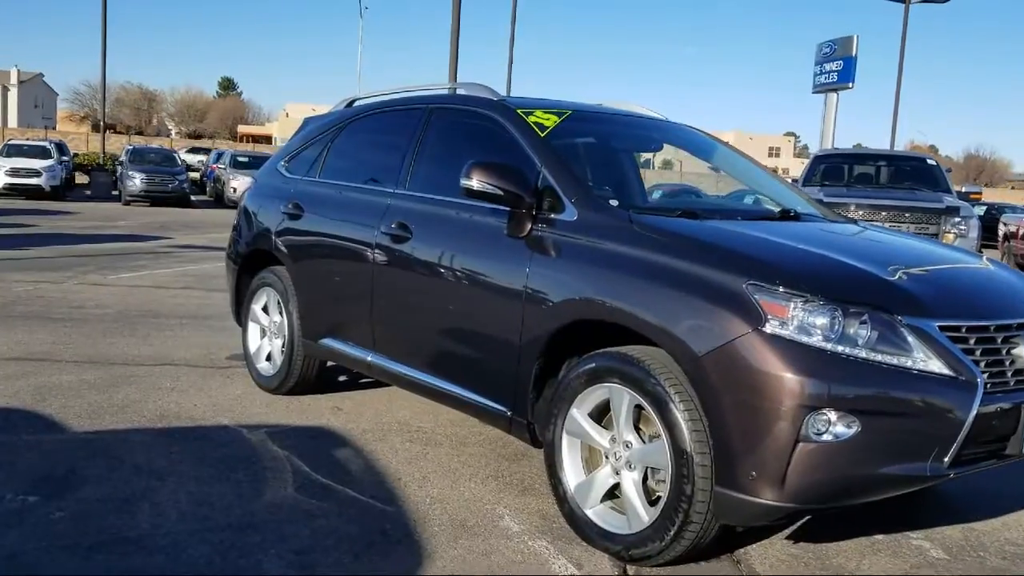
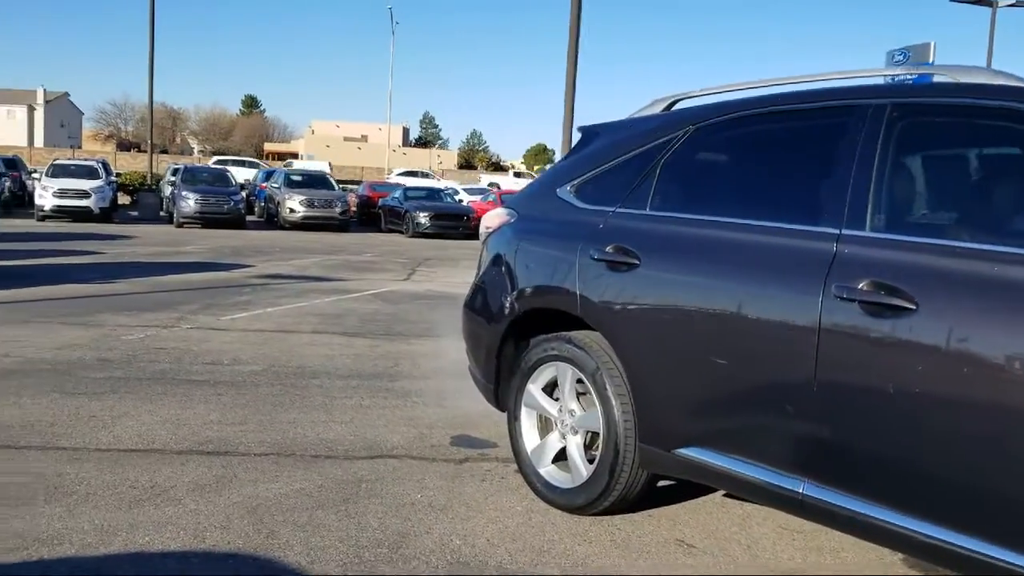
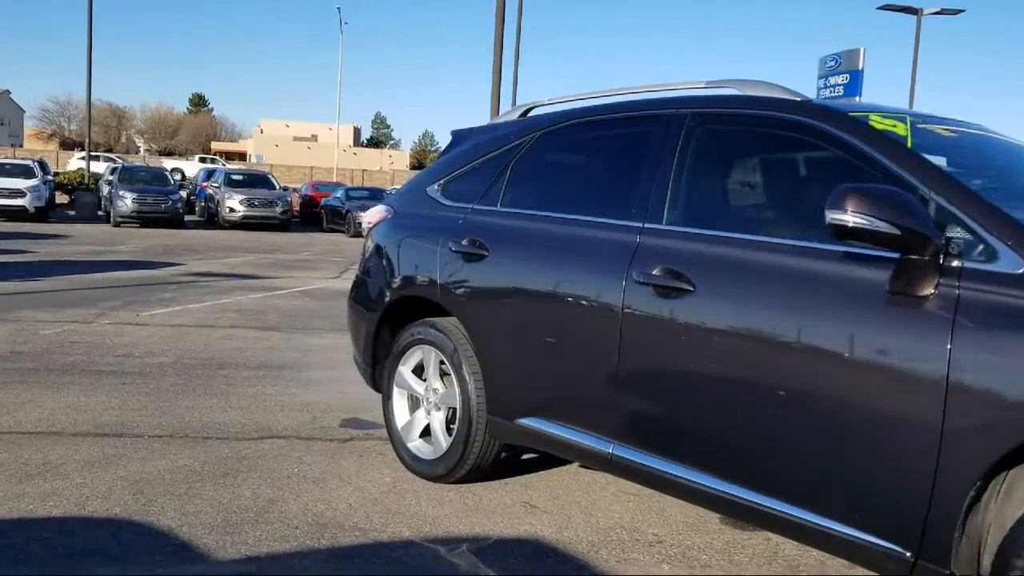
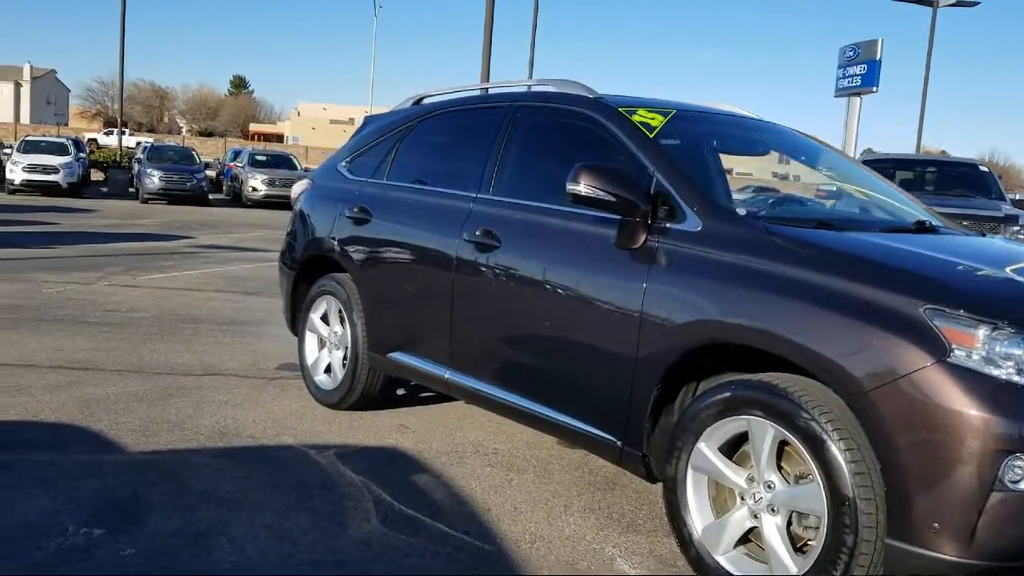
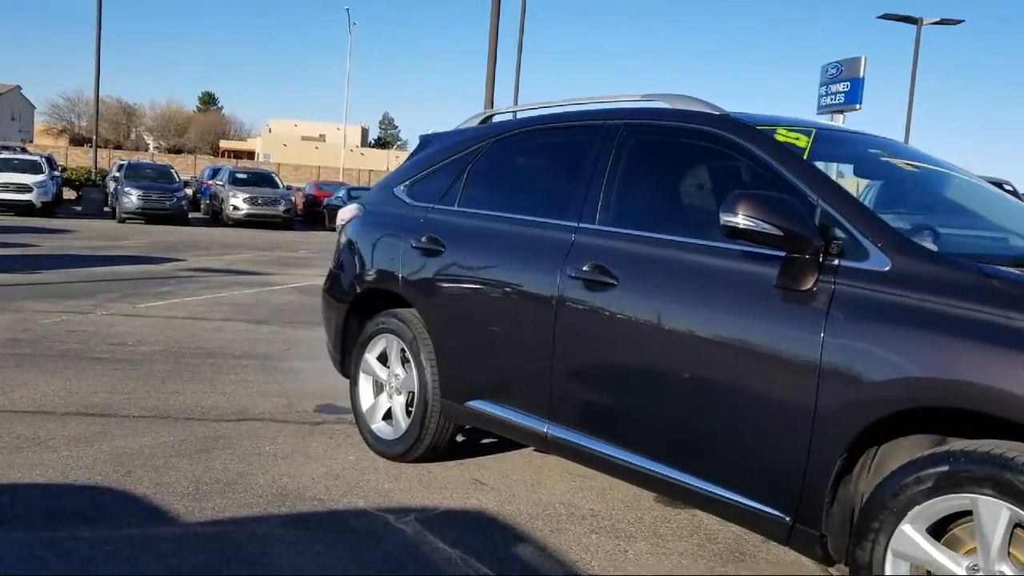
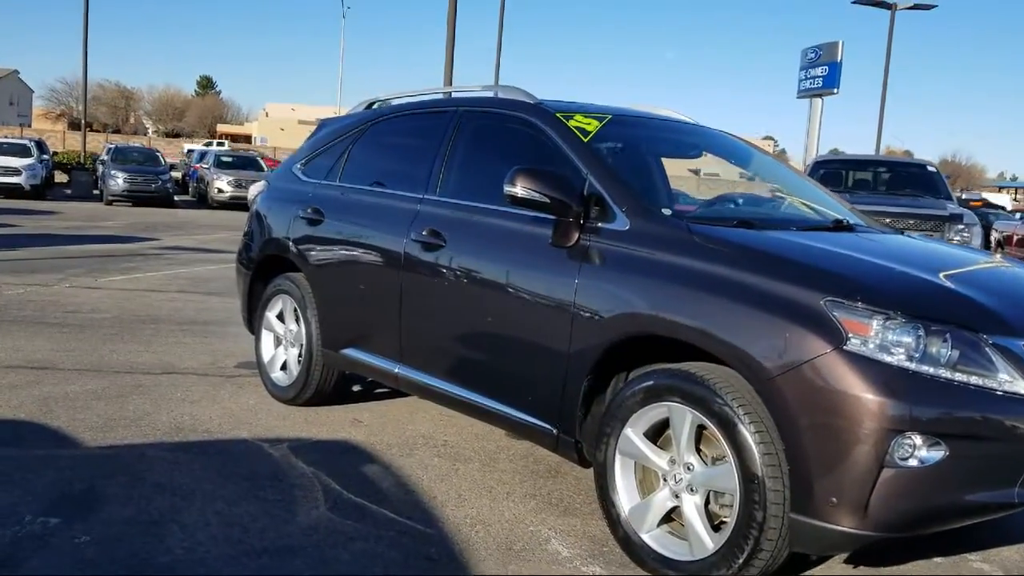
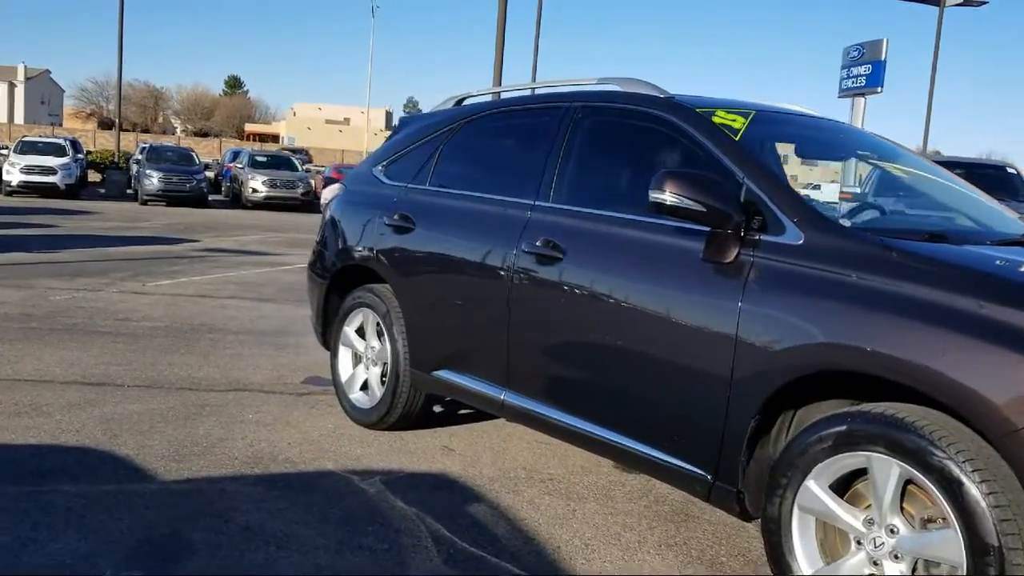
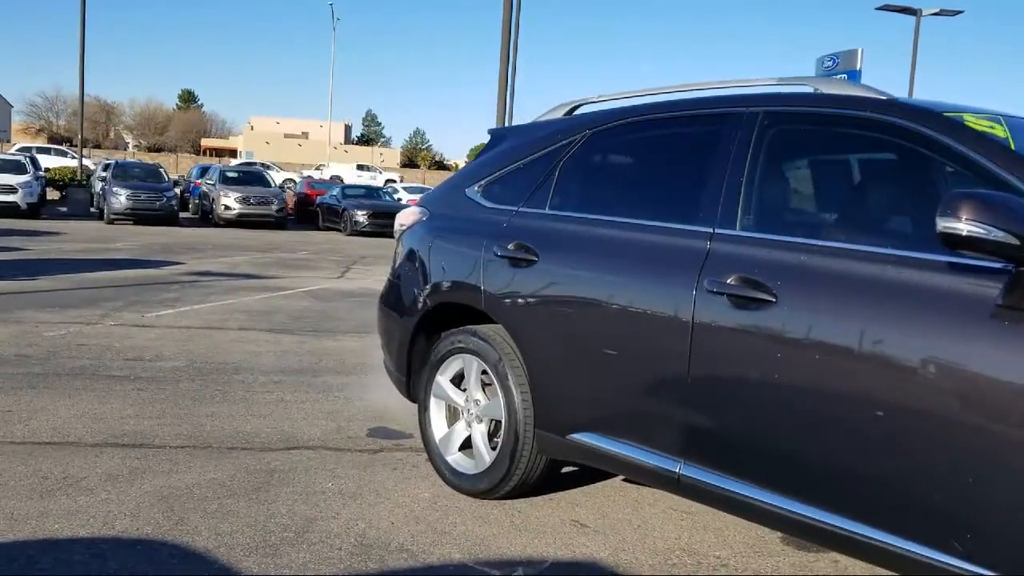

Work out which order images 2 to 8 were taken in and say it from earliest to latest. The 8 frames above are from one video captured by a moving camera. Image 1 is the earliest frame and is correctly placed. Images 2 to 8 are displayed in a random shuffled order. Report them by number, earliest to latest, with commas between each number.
6, 4, 7, 5, 3, 8, 2
